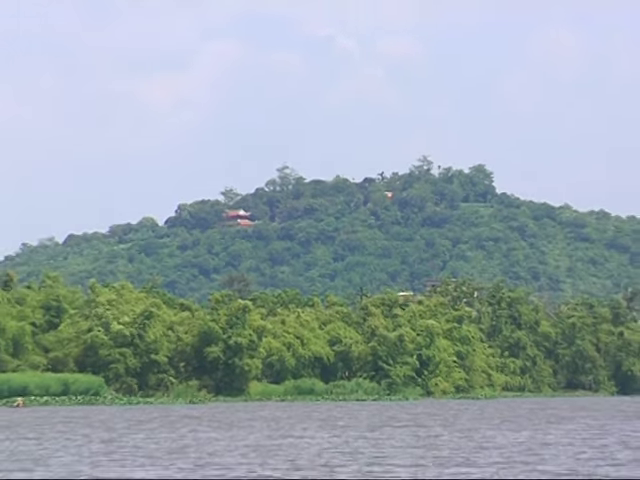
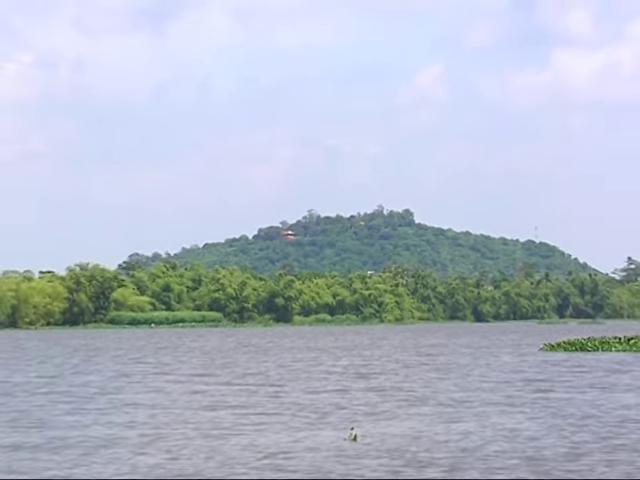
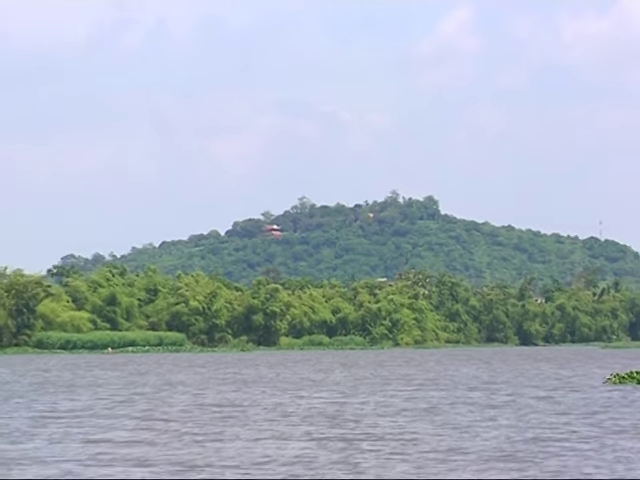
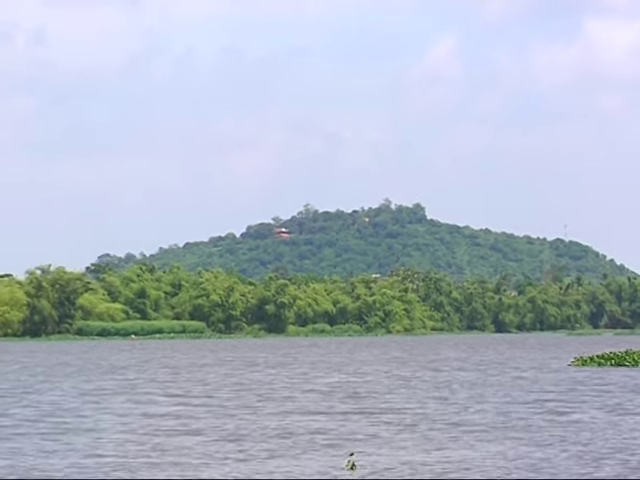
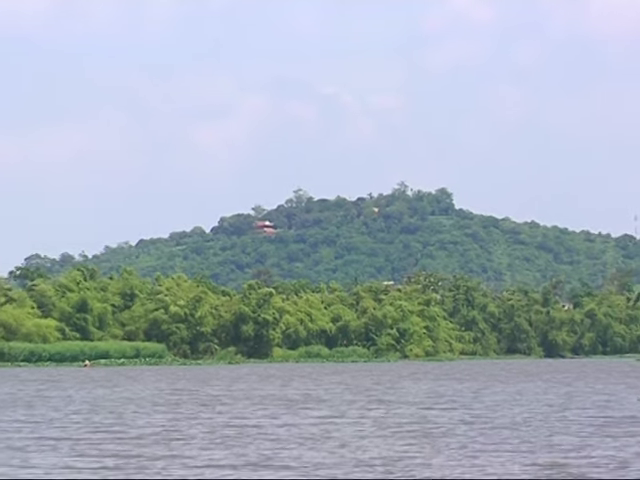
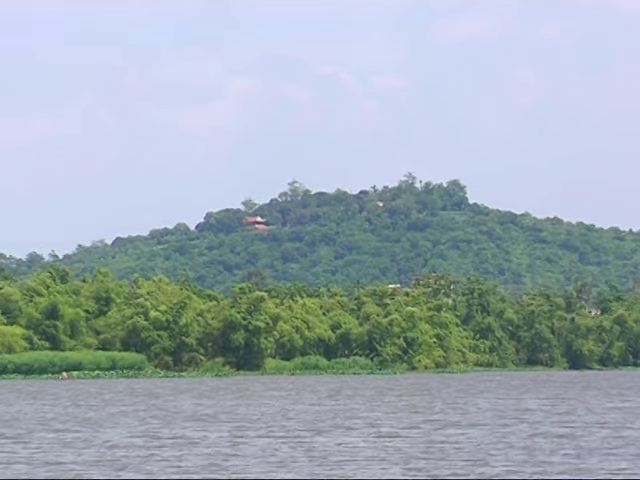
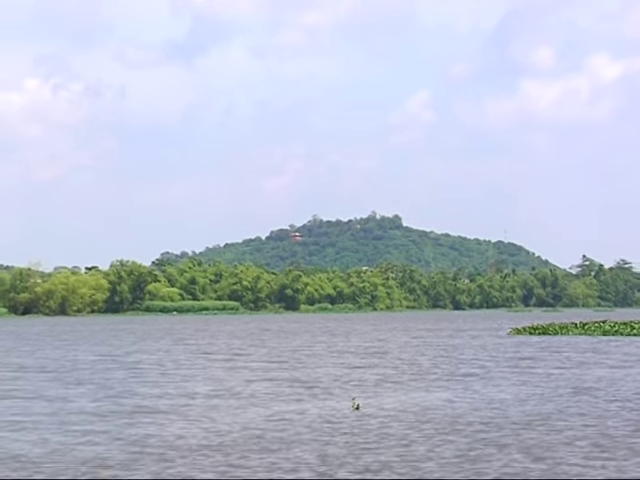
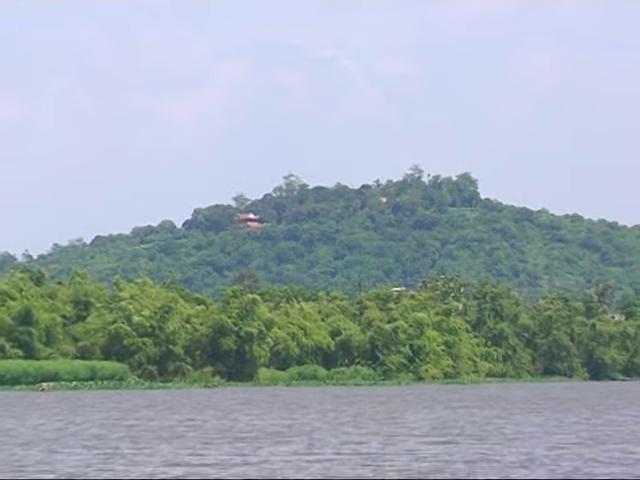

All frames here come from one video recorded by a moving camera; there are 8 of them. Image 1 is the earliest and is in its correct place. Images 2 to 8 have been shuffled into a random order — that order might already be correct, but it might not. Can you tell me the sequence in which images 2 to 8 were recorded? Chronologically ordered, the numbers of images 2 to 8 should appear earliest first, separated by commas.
8, 6, 5, 3, 4, 2, 7
